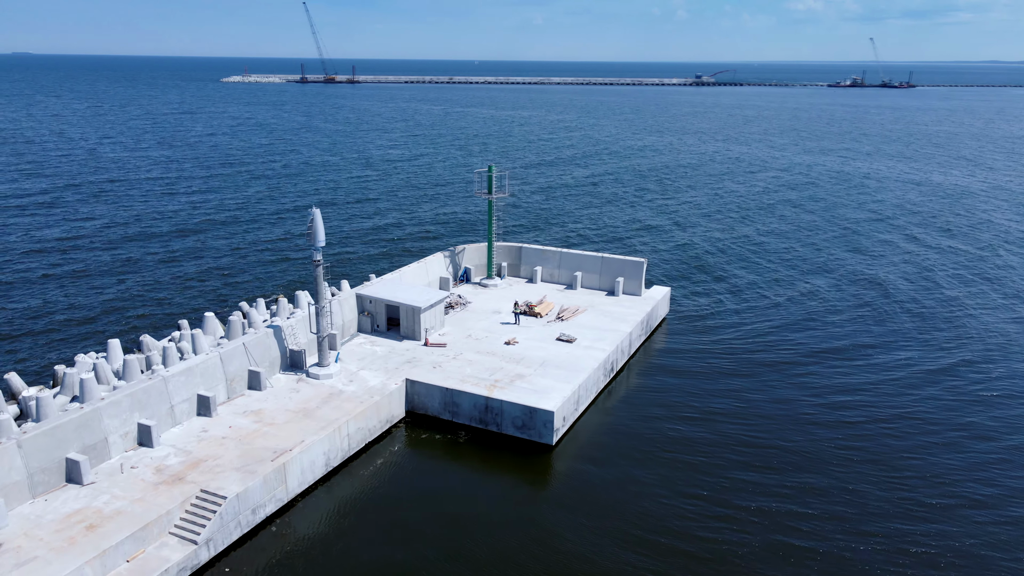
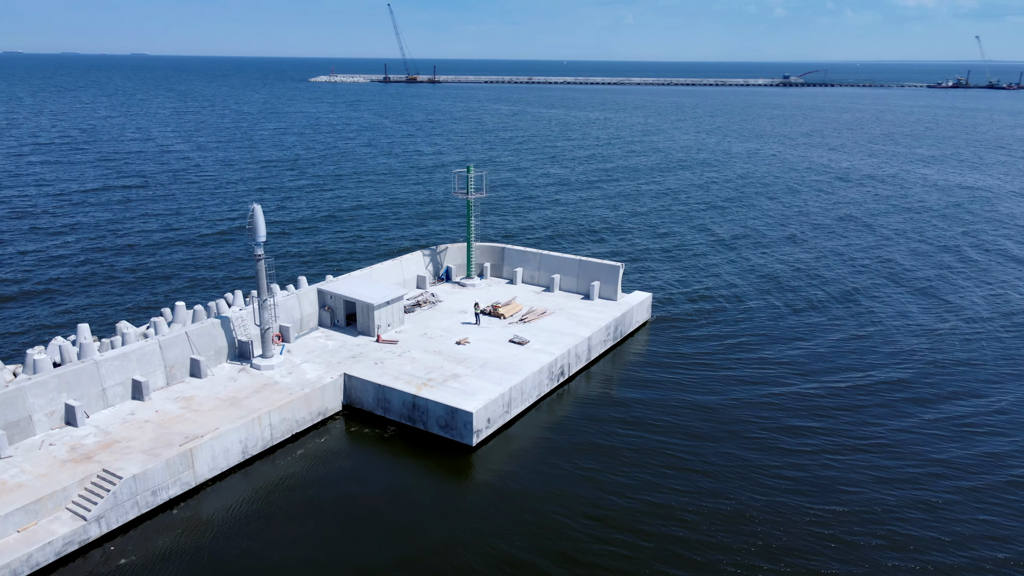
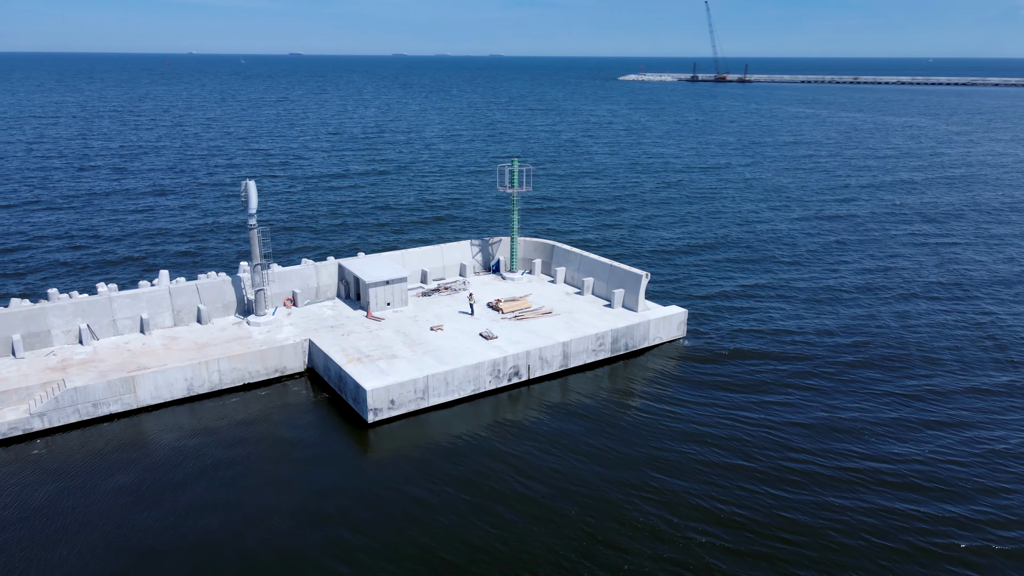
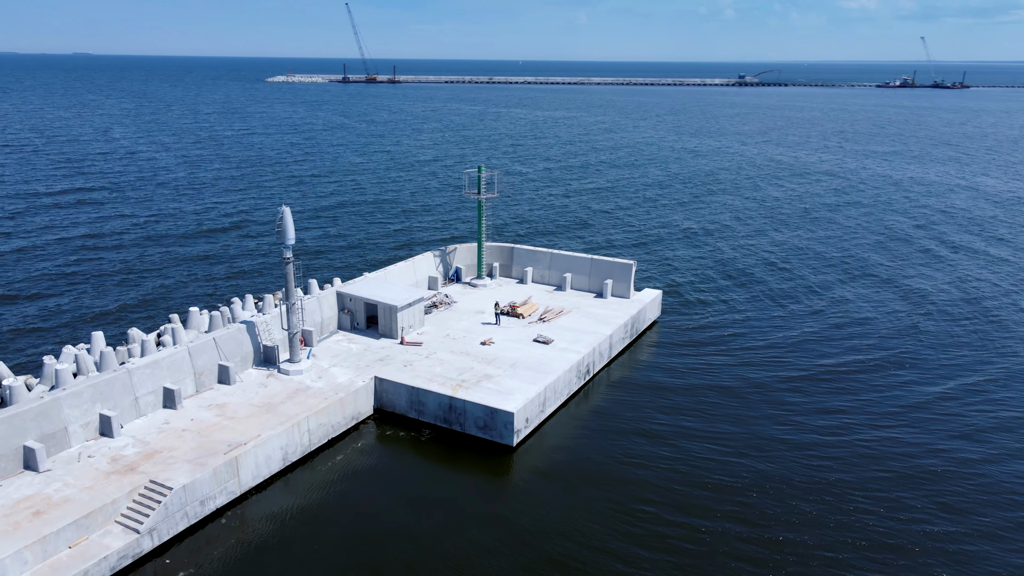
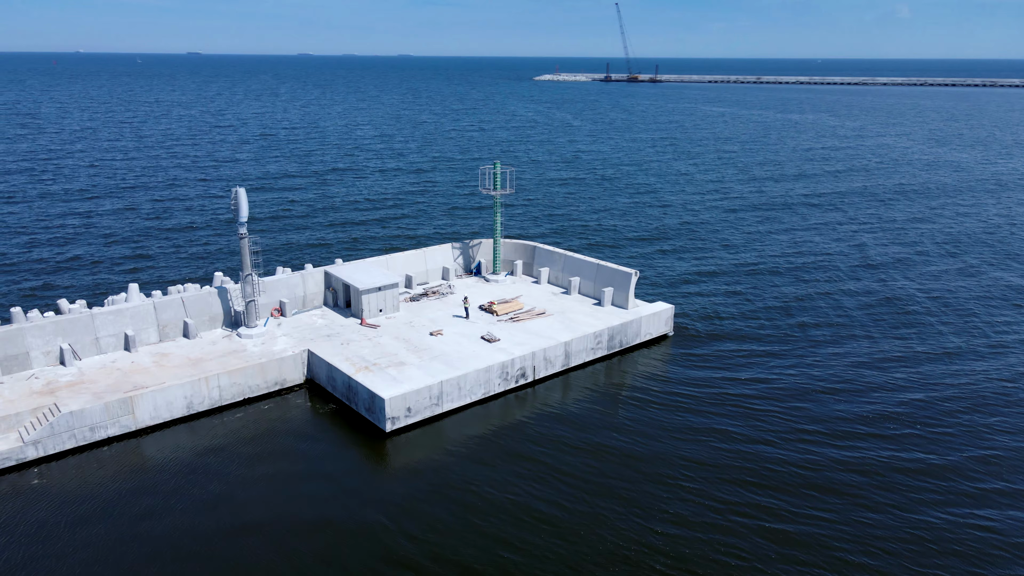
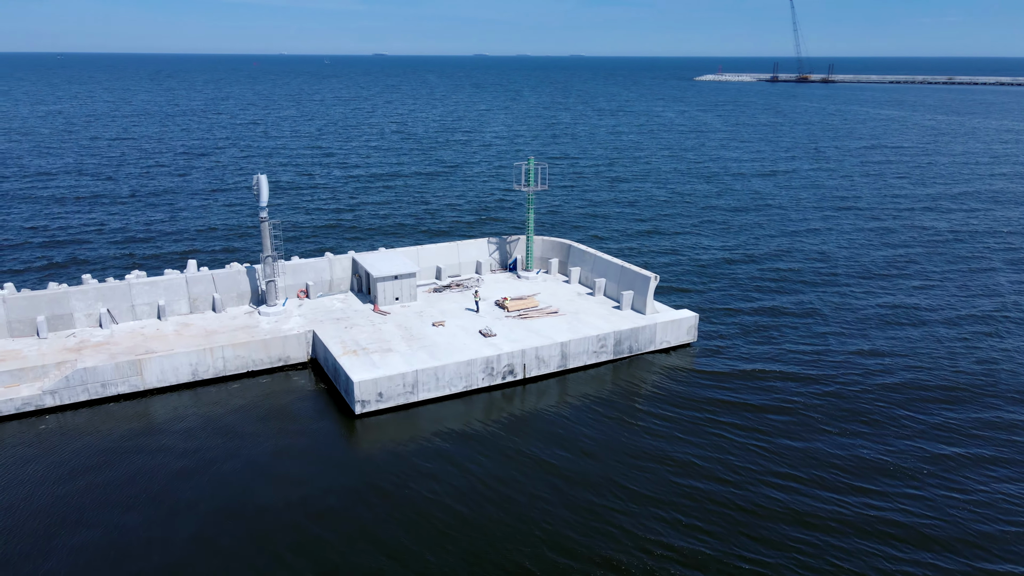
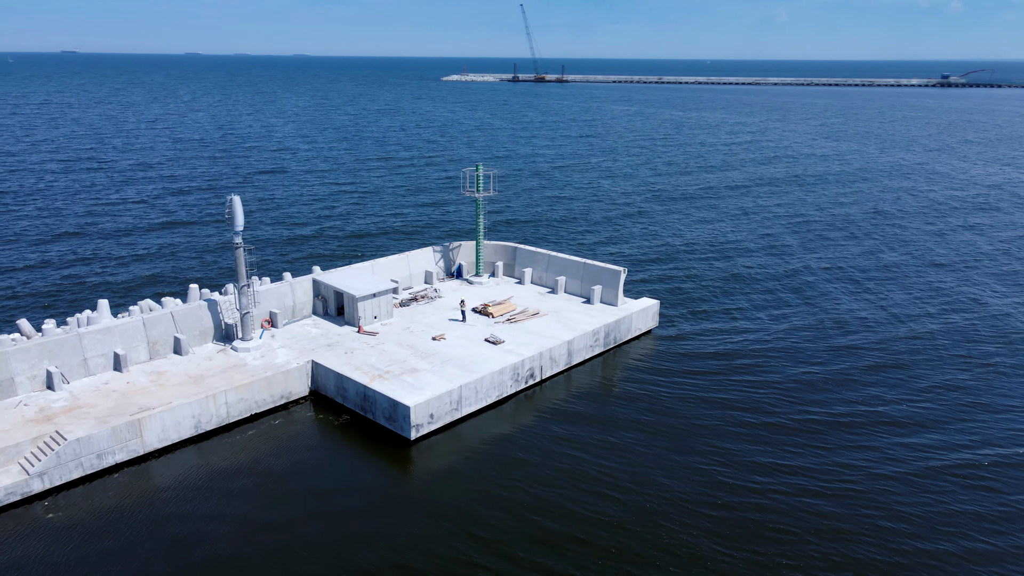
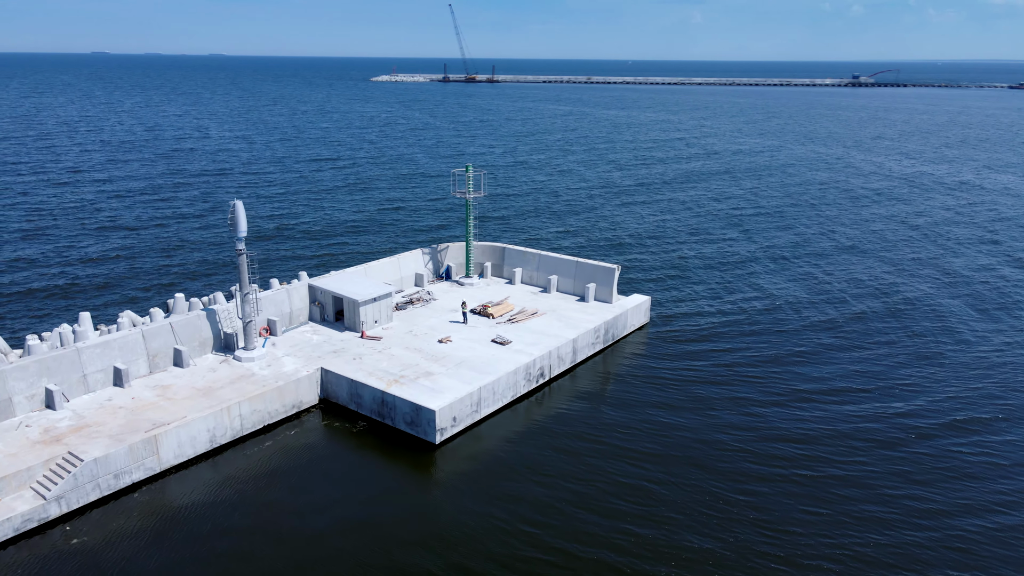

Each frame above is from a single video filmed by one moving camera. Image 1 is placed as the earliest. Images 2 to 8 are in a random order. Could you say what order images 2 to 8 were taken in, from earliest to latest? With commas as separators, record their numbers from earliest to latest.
4, 2, 8, 7, 5, 3, 6
